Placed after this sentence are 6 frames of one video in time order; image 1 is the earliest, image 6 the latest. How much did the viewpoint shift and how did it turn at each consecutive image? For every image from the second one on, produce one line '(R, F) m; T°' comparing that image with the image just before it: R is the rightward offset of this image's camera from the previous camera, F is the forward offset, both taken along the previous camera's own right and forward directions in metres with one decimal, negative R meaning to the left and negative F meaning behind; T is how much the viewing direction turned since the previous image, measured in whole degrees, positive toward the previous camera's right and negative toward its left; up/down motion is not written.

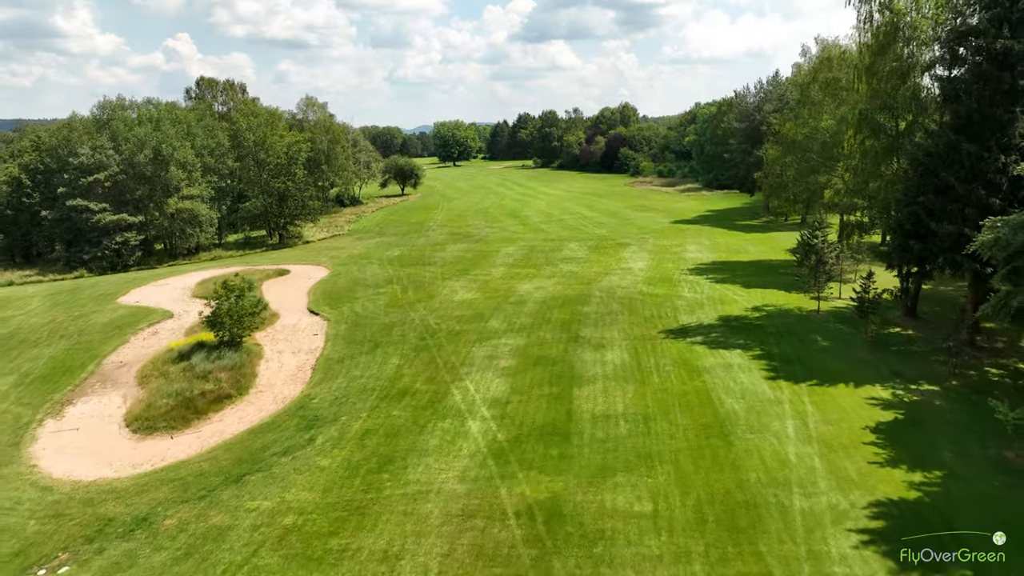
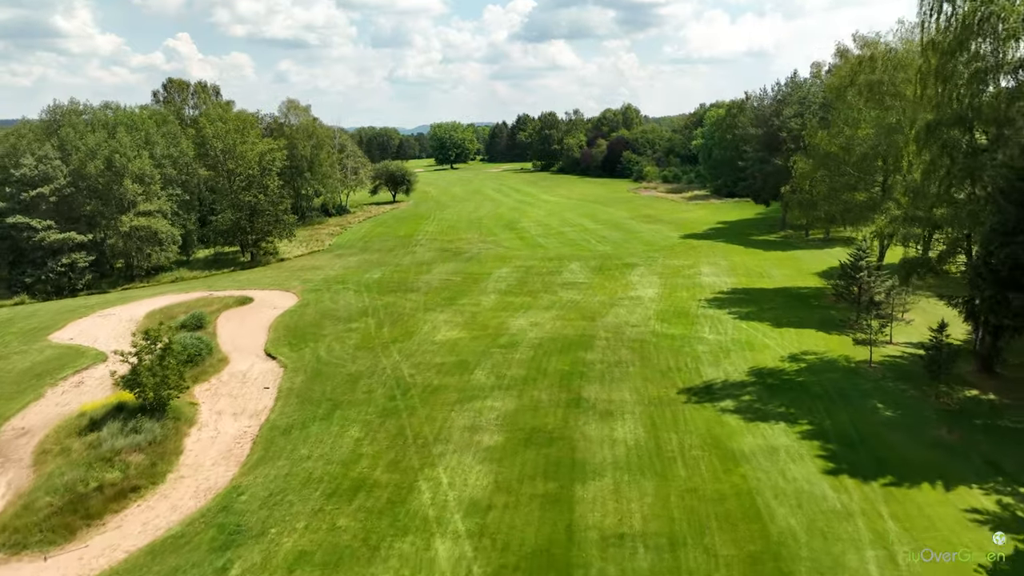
(+0.3, +3.9) m; 0°
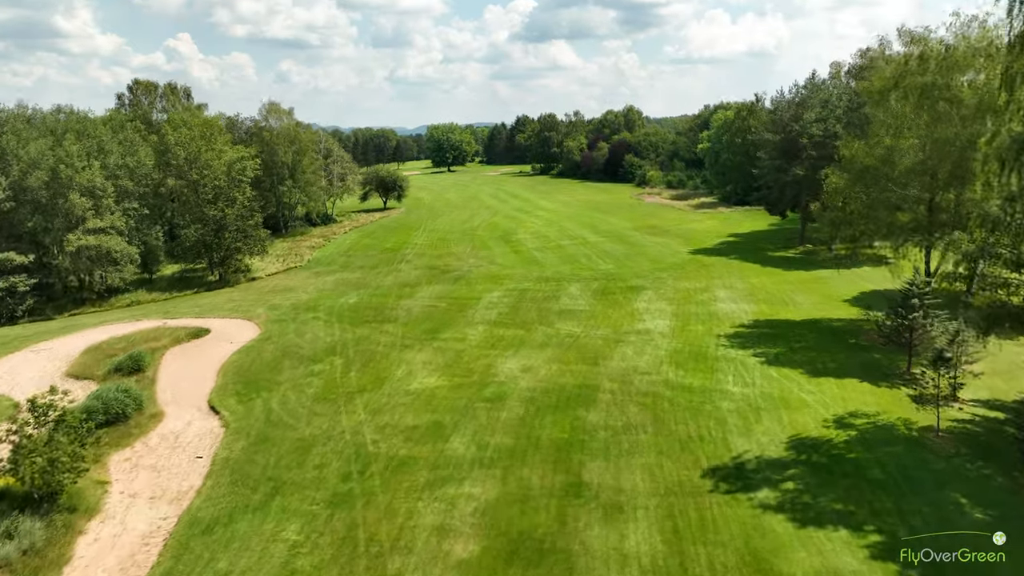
(+0.4, +3.6) m; 0°
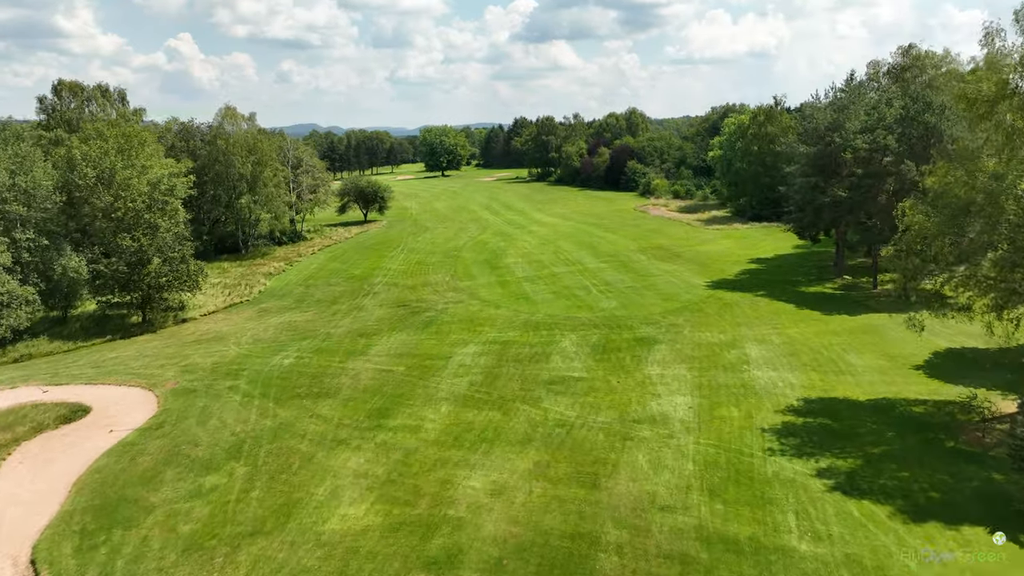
(+0.7, +6.2) m; 0°
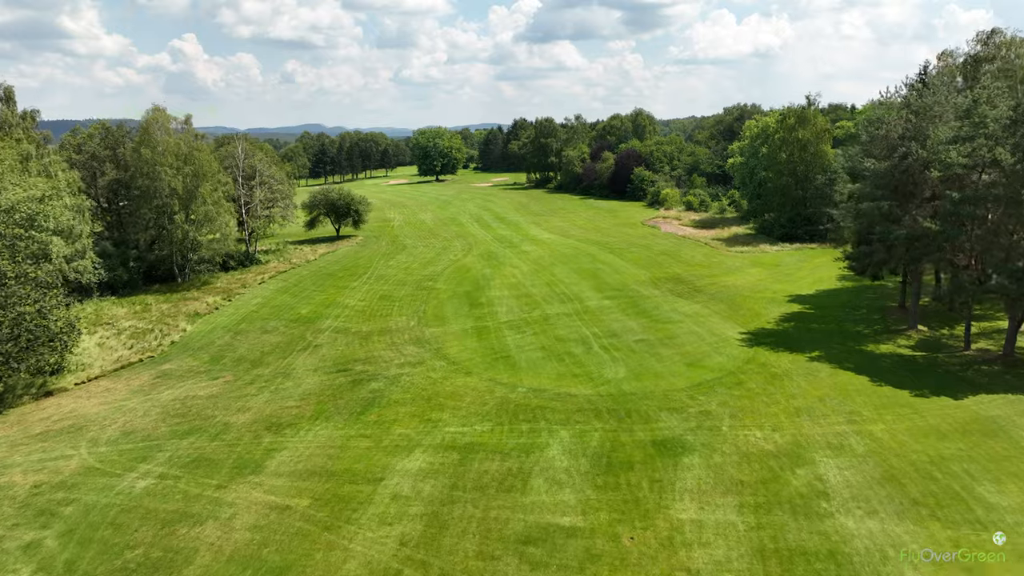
(+0.9, +7.7) m; 0°
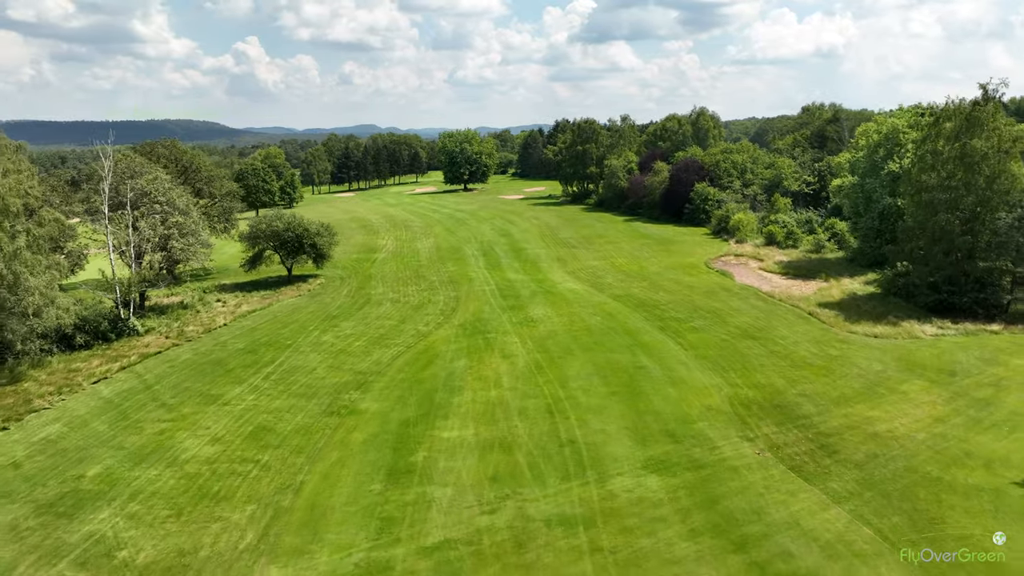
(+2.2, +16.1) m; -4°
